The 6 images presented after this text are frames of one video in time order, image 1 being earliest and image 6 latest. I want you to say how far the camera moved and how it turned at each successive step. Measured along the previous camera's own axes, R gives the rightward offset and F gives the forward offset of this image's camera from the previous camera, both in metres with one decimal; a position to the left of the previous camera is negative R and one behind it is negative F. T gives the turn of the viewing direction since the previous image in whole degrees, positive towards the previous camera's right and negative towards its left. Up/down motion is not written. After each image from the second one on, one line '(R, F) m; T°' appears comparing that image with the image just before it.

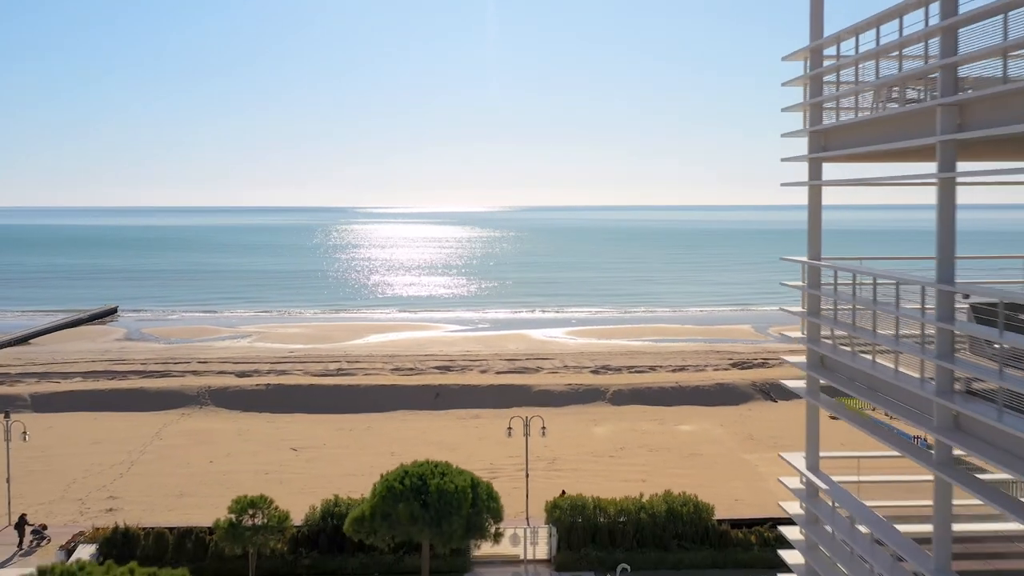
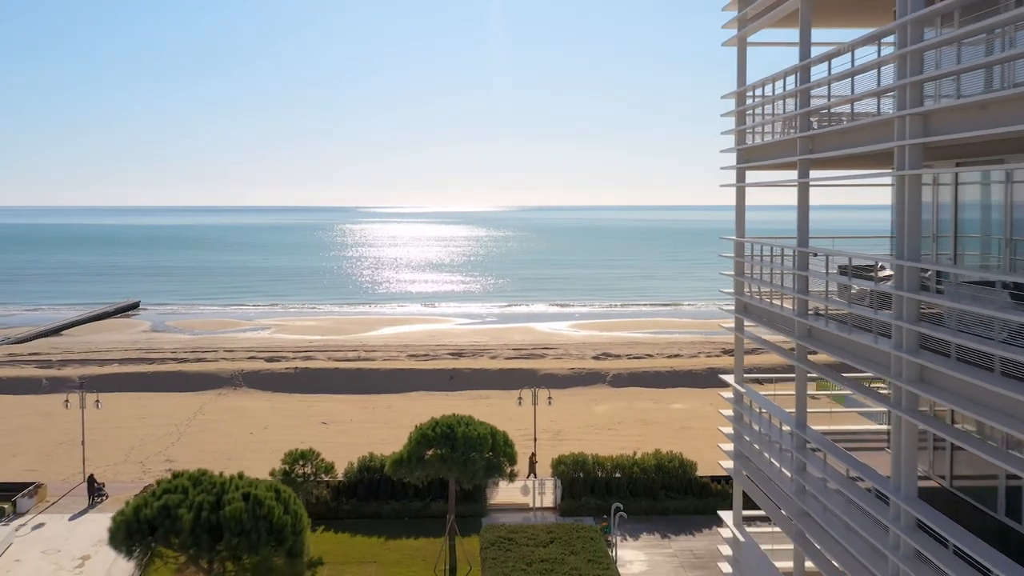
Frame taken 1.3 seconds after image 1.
(-0.2, -3.3) m; 0°
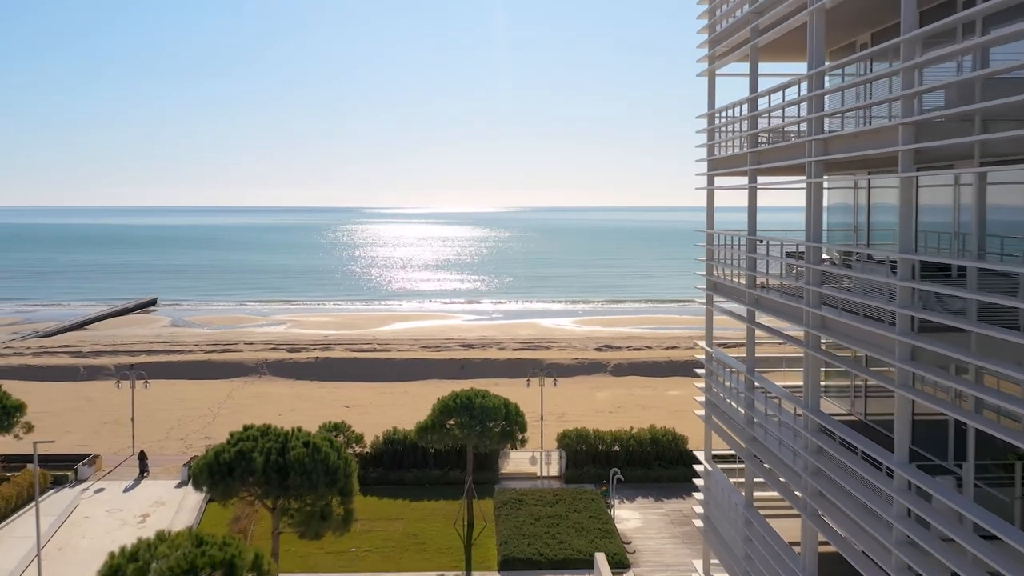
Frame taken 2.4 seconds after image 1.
(-0.2, -2.7) m; 0°
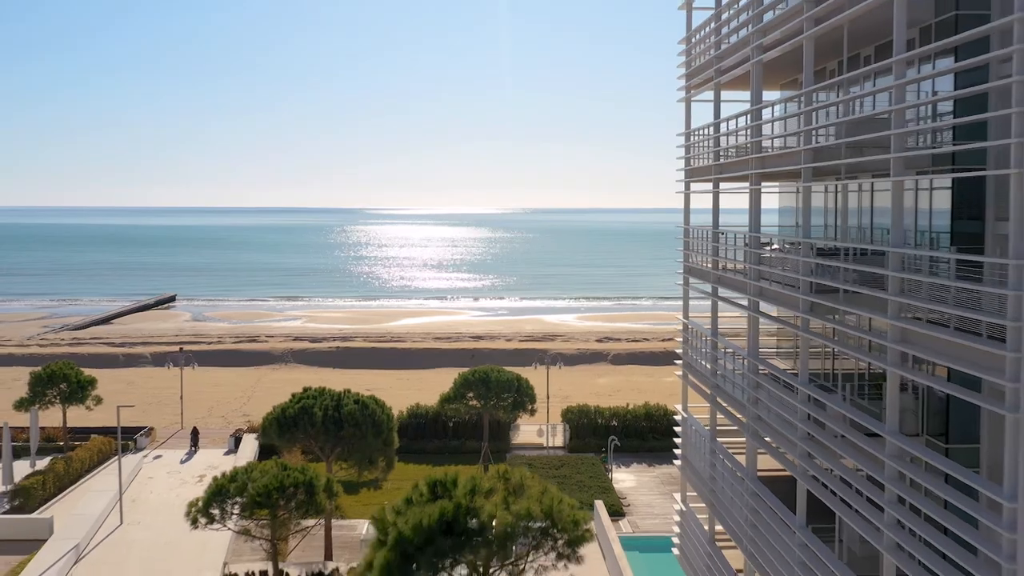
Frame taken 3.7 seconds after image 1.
(-0.3, -3.3) m; 0°
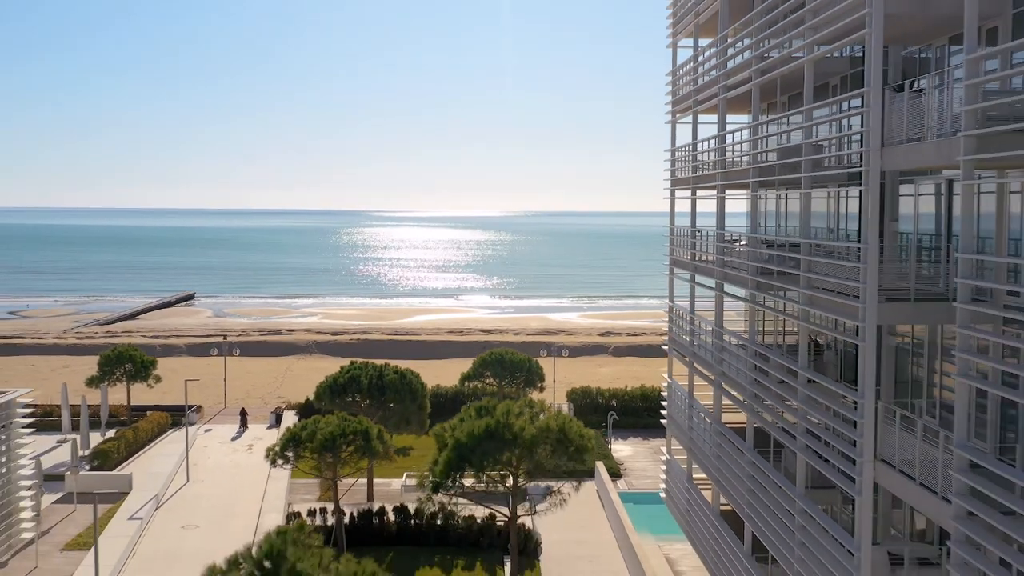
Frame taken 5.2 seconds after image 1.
(-0.3, -3.6) m; 0°
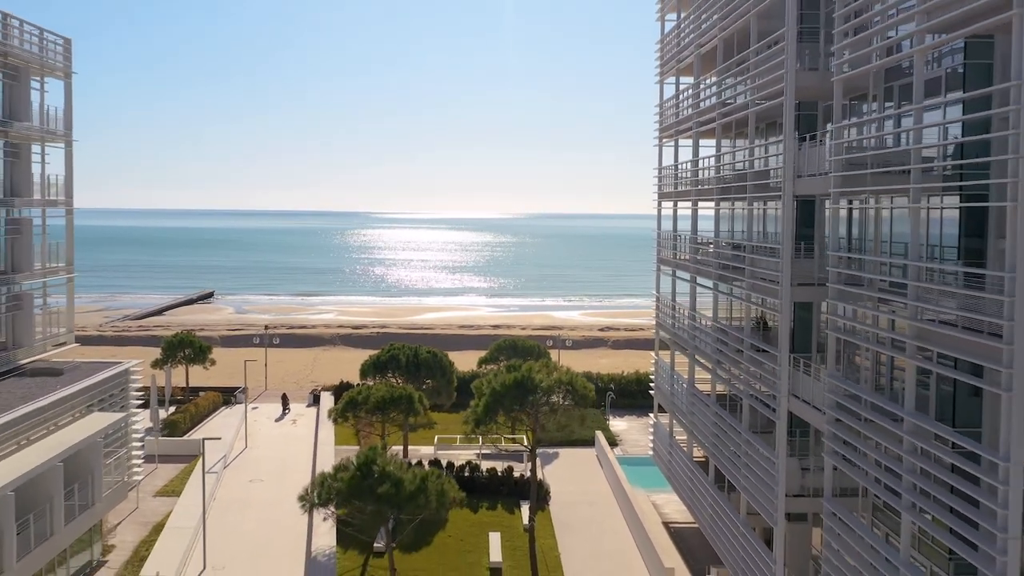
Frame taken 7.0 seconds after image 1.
(-0.4, -4.4) m; 0°
